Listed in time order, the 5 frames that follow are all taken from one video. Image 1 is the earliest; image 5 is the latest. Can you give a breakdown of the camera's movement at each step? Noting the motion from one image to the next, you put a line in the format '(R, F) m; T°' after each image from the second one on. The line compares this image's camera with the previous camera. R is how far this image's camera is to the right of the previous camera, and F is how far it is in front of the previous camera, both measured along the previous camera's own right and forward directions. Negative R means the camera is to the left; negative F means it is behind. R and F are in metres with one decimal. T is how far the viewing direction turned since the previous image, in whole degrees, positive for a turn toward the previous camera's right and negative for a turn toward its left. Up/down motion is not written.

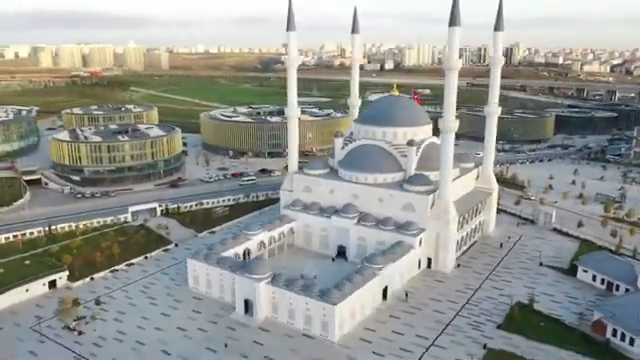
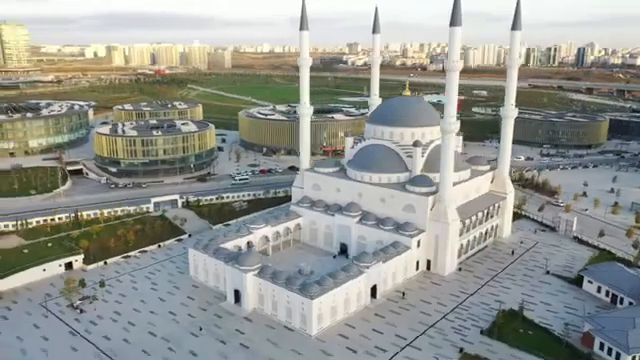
(+4.2, -0.4) m; -7°
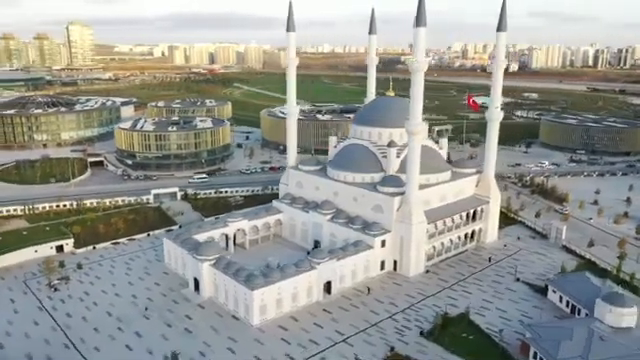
(+6.3, -0.4) m; -7°
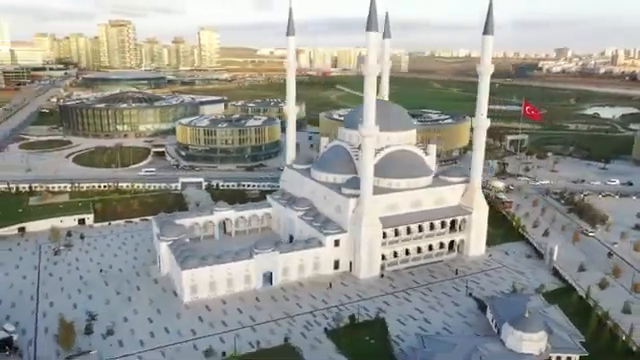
(+11.8, +0.1) m; -14°
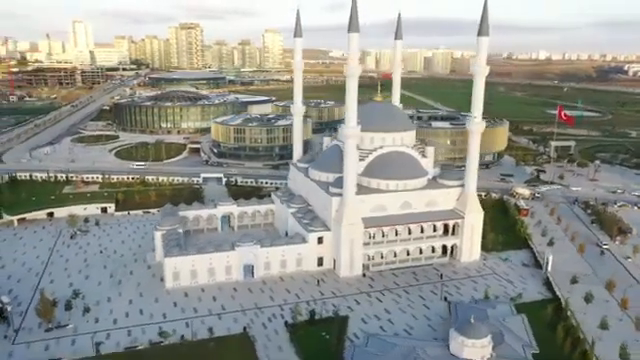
(+6.0, -0.4) m; -8°
